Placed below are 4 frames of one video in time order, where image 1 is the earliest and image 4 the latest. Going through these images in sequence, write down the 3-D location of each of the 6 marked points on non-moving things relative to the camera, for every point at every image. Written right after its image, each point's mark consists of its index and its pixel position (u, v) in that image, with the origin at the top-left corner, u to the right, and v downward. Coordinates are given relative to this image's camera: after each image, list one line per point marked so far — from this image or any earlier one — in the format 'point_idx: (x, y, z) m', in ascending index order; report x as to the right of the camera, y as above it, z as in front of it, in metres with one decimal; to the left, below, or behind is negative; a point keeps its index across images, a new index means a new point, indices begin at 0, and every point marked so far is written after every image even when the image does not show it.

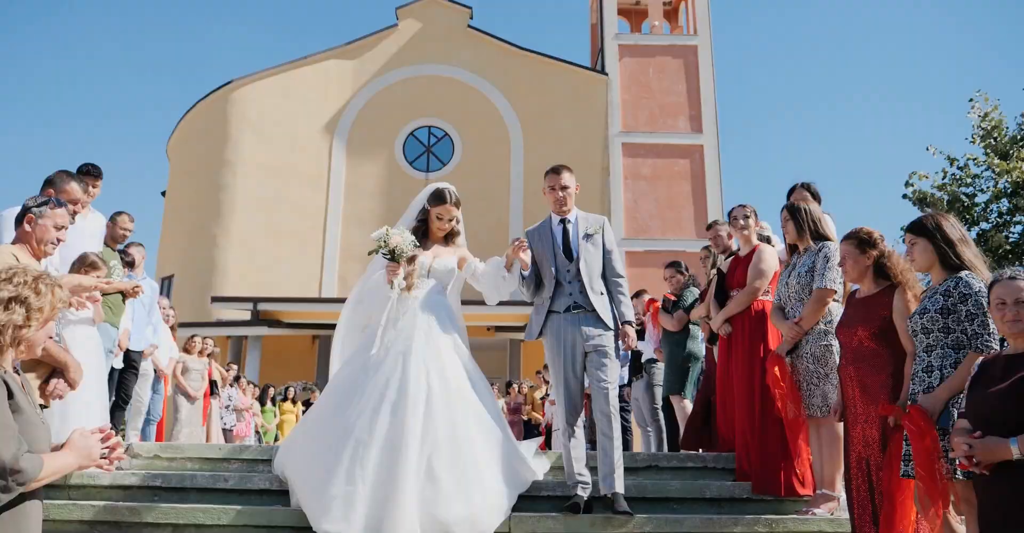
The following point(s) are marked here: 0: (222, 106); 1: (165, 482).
0: (-6.8, +3.9, +19.1) m
1: (-2.1, -1.3, +4.9) m
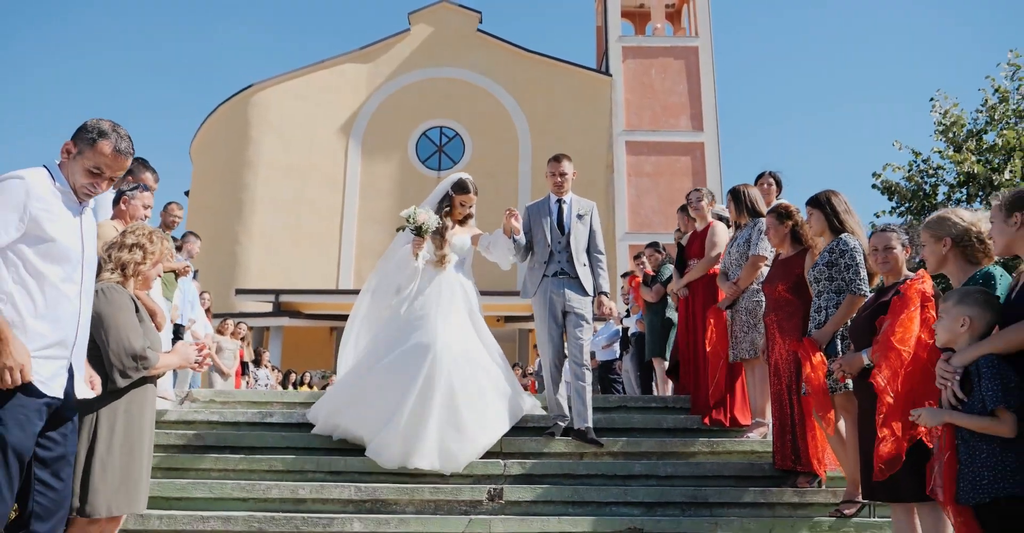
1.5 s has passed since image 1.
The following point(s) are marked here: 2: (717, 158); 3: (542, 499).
0: (-6.7, +4.0, +20.4) m
1: (-2.2, -1.1, +6.1) m
2: (+5.0, +2.8, +19.7) m
3: (+0.2, -1.4, +5.0) m
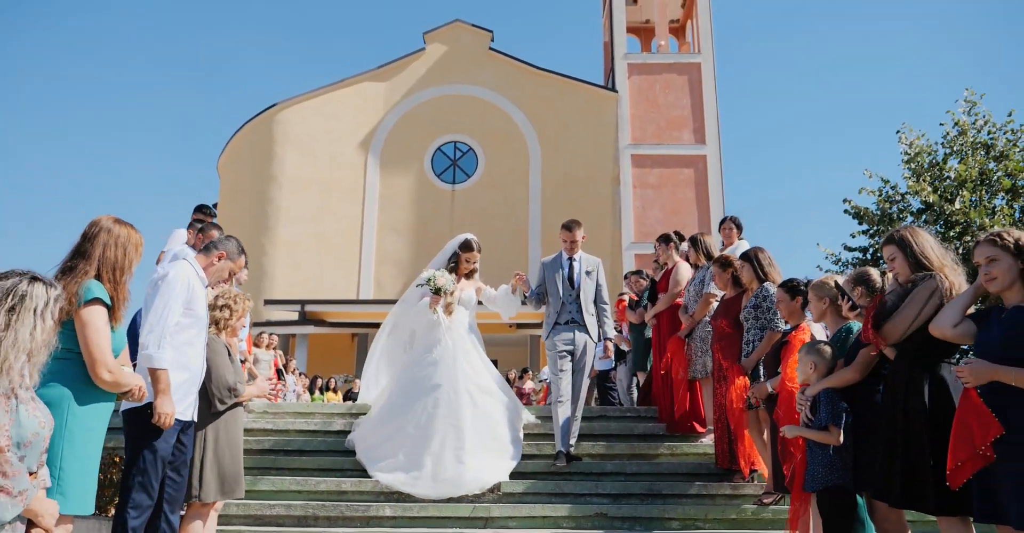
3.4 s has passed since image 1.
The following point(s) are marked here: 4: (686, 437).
0: (-6.4, +3.7, +21.8) m
1: (-2.2, -1.5, +7.5) m
2: (+5.3, +2.5, +21.0) m
3: (+0.1, -1.7, +6.3) m
4: (+1.6, -1.5, +7.4) m
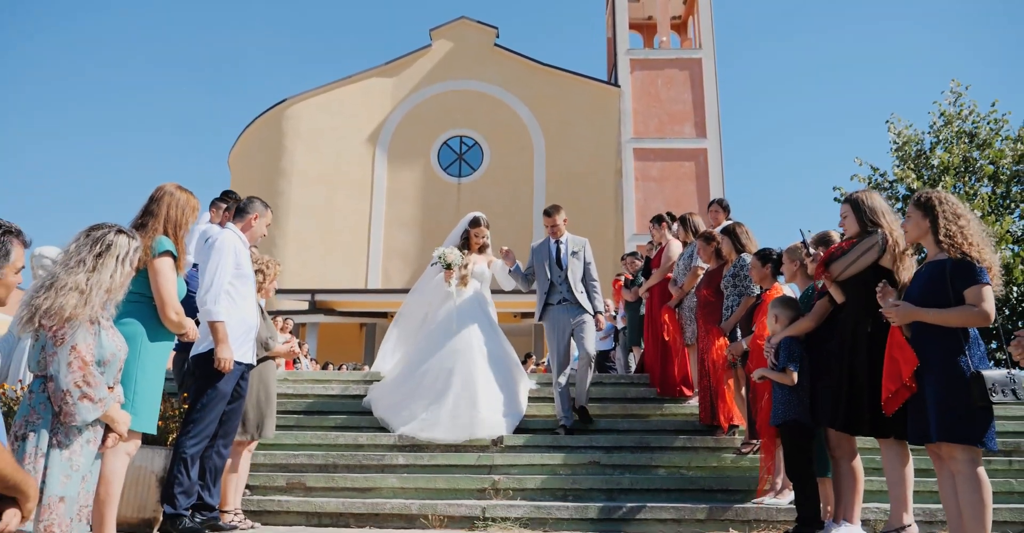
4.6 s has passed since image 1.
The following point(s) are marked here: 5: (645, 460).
0: (-6.3, +4.0, +22.5) m
1: (-2.2, -1.2, +8.1) m
2: (+5.4, +2.8, +21.5) m
3: (+0.2, -1.5, +7.0) m
4: (+1.6, -1.3, +8.0) m
5: (+1.1, -1.6, +6.6) m
